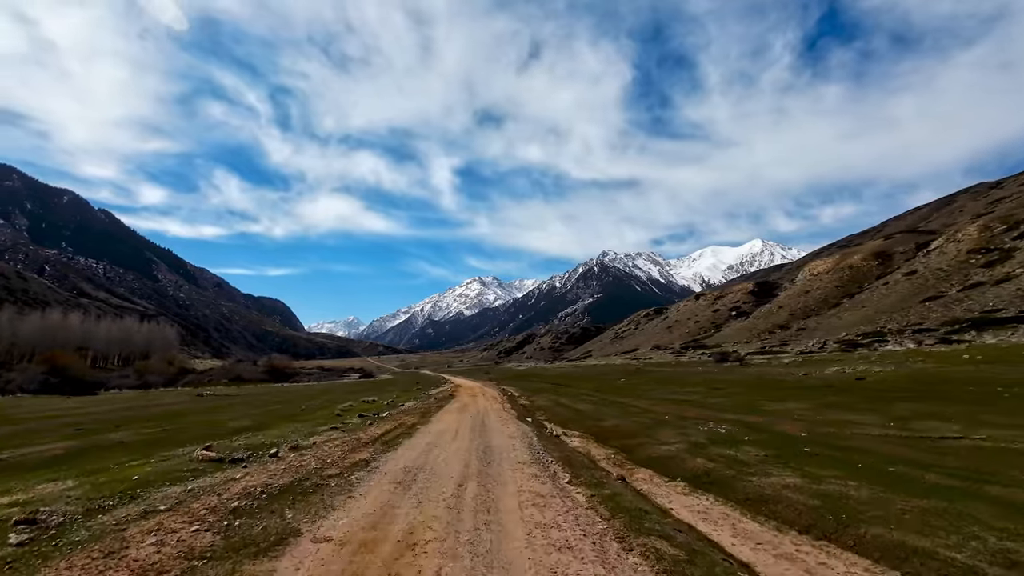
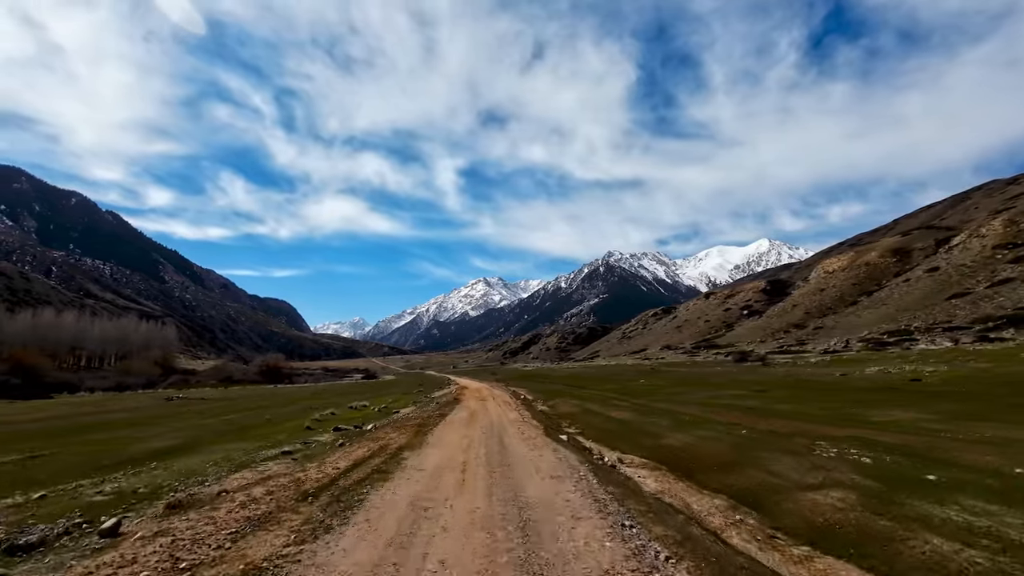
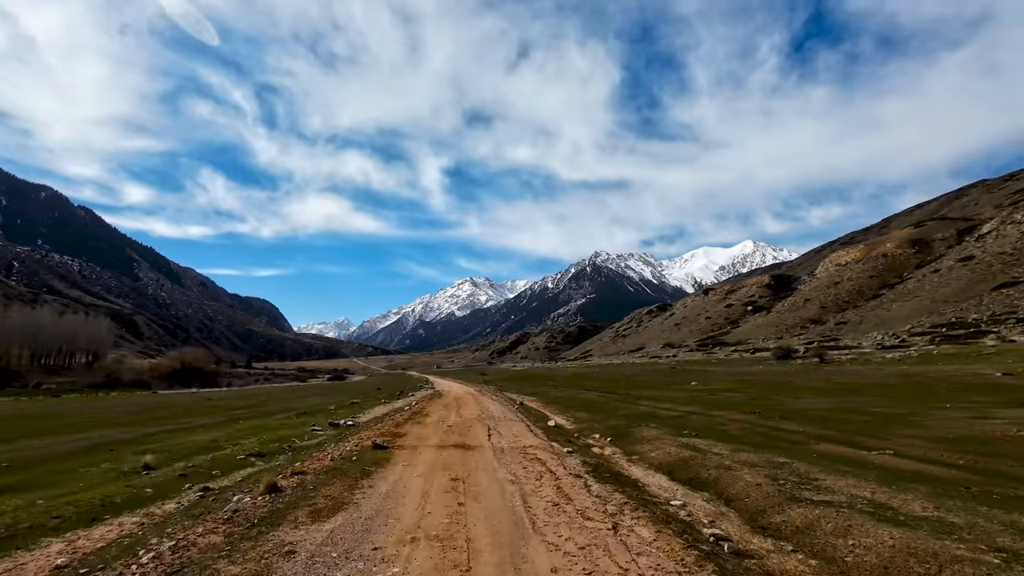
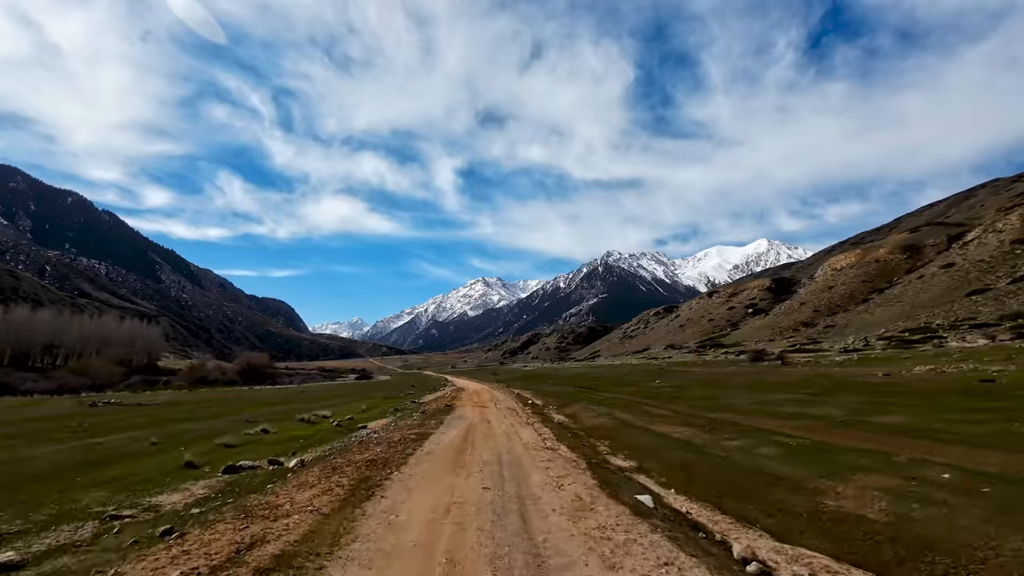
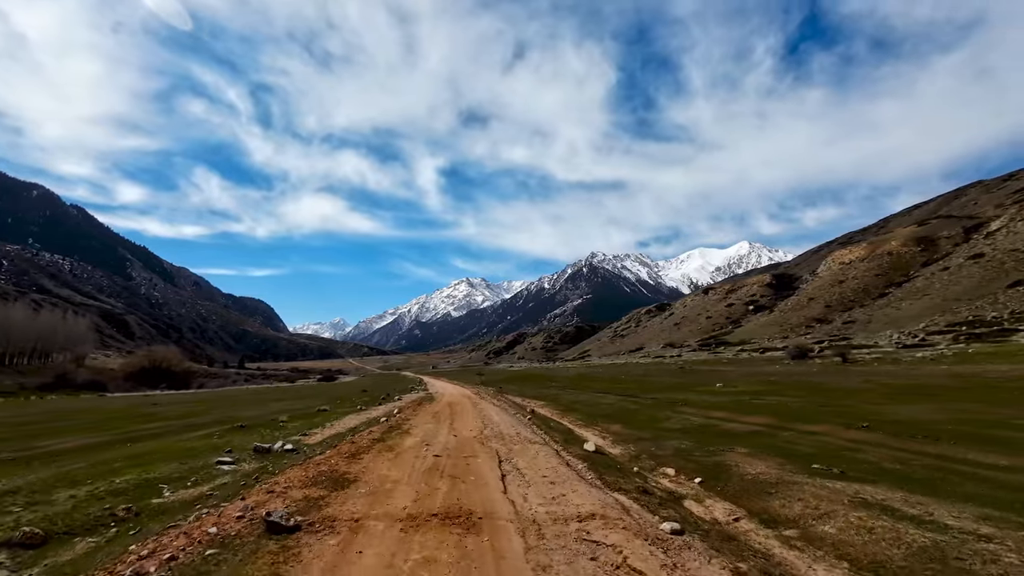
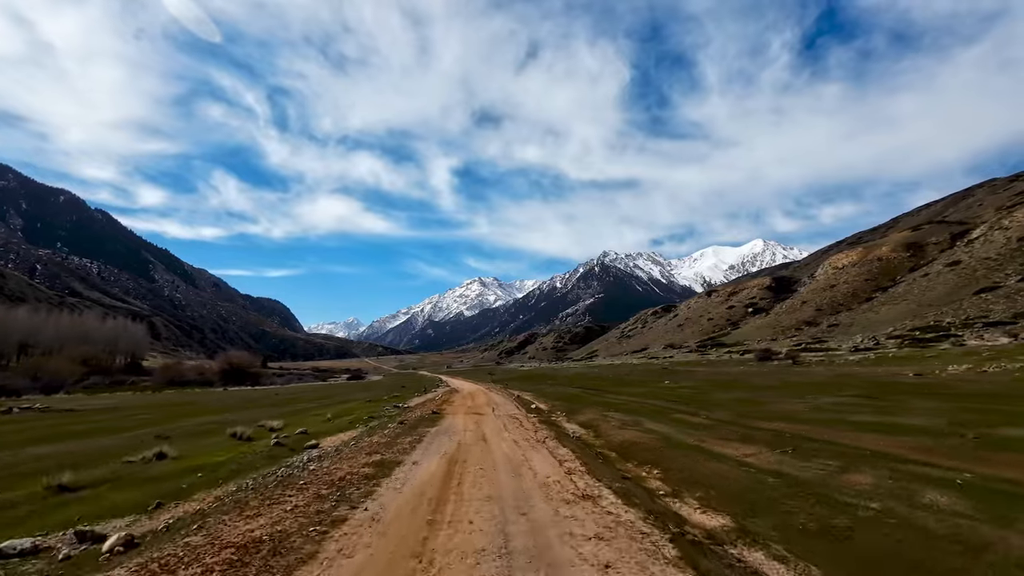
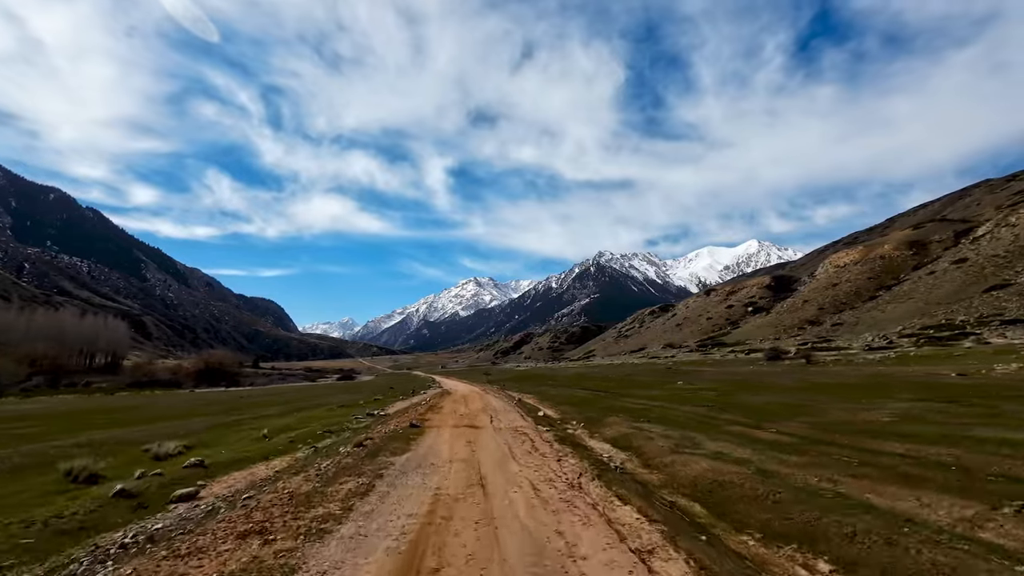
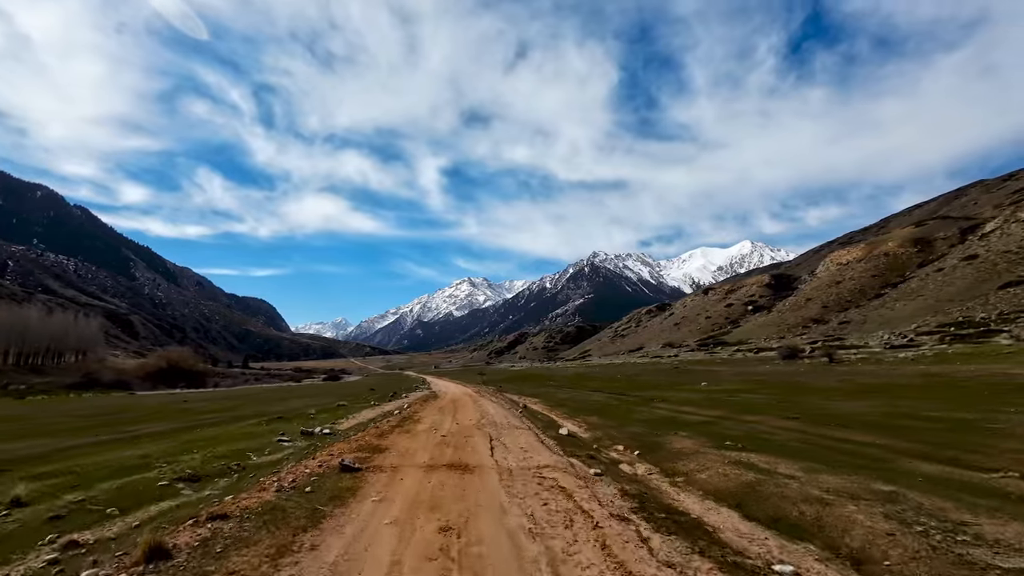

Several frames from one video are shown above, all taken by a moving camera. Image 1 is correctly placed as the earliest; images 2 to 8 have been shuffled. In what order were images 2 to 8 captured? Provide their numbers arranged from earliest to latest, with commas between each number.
2, 4, 6, 7, 3, 8, 5
